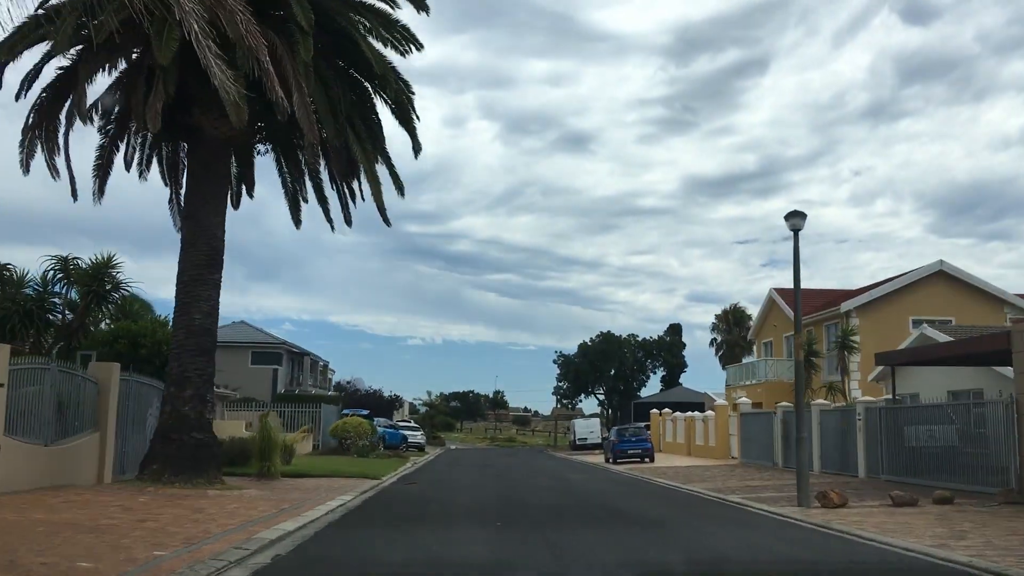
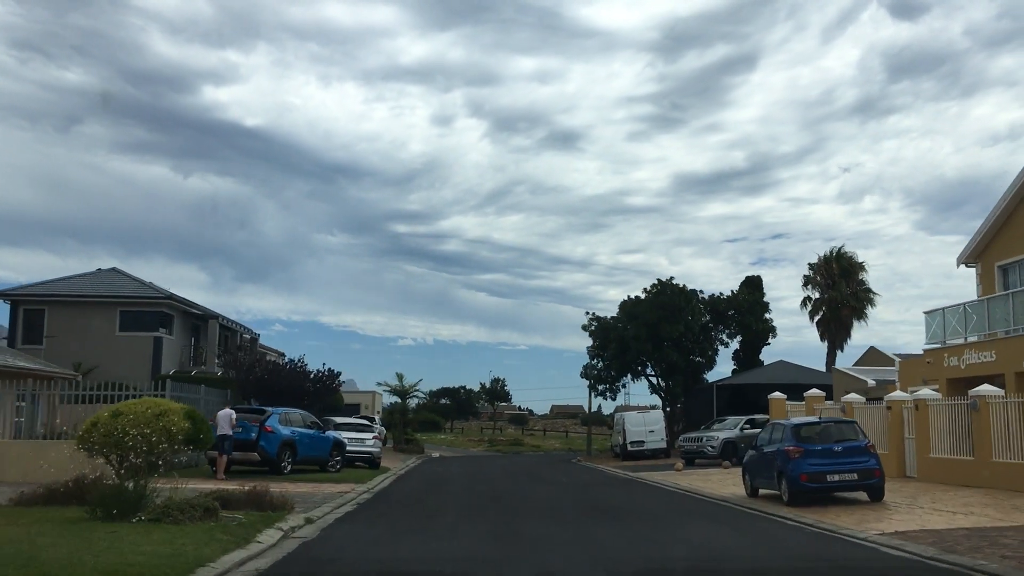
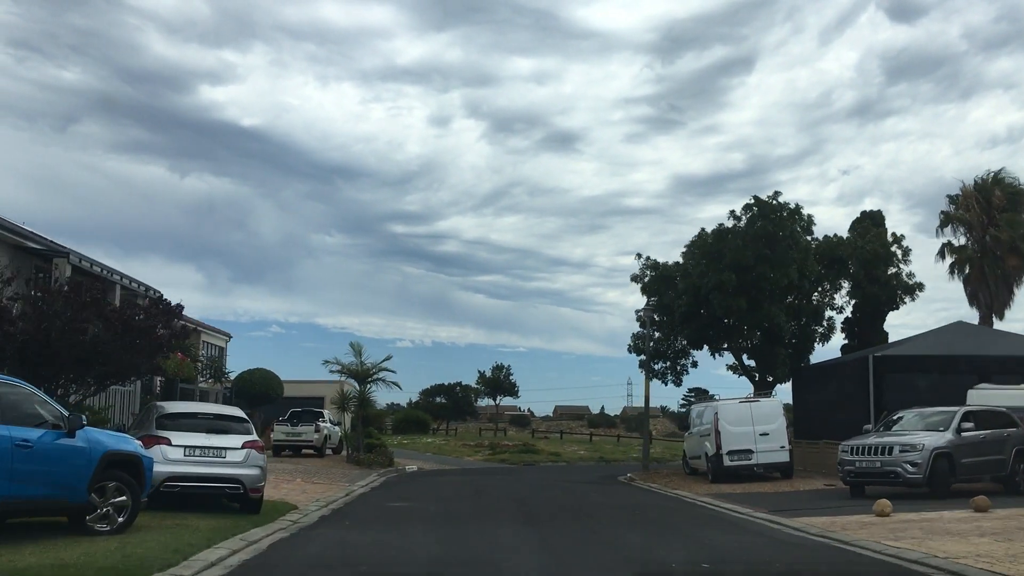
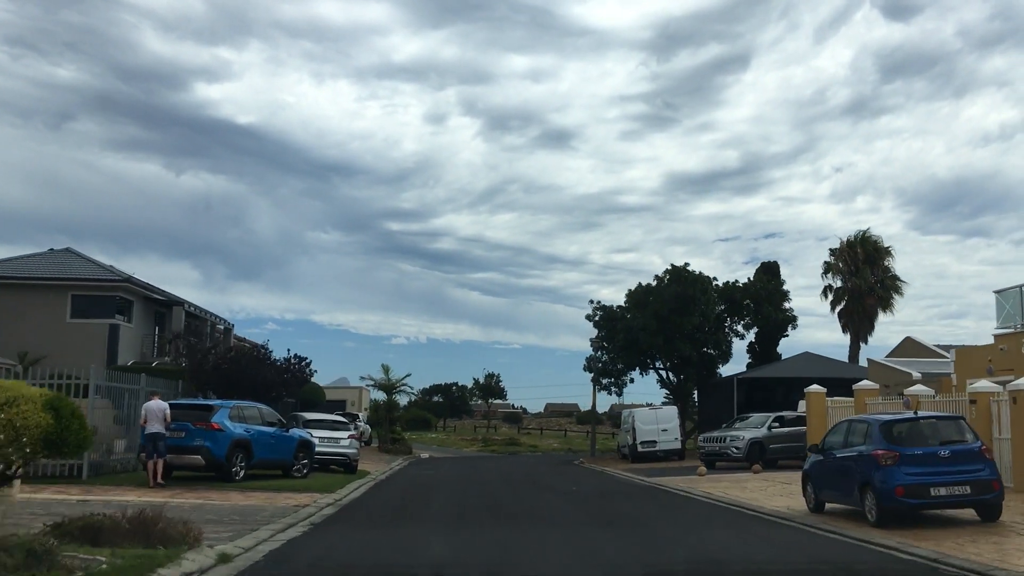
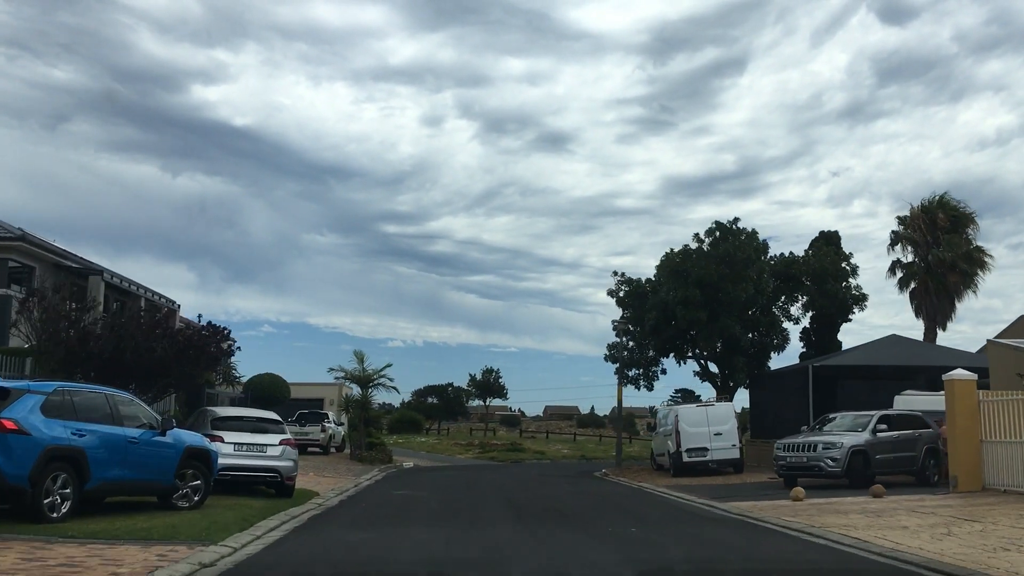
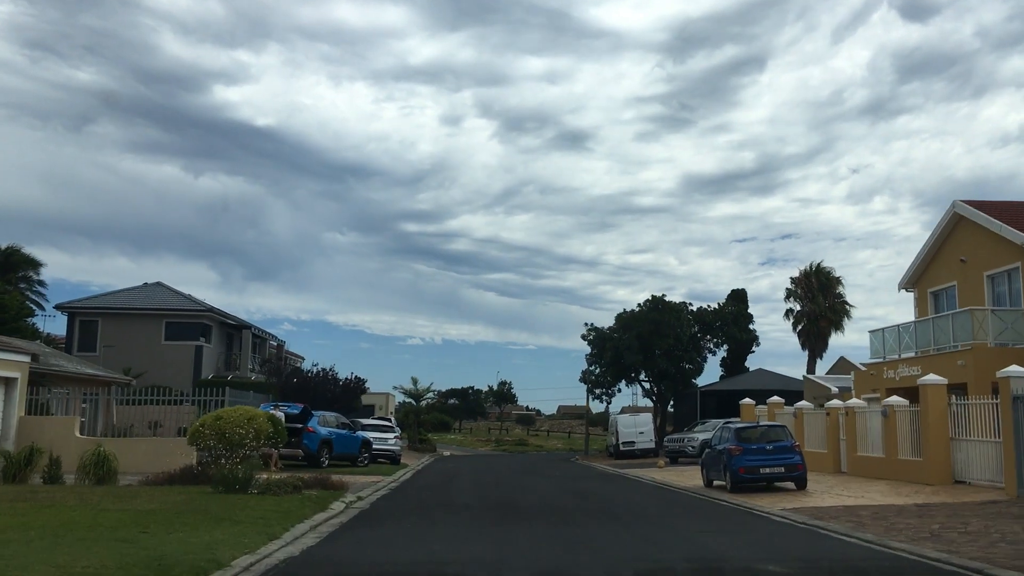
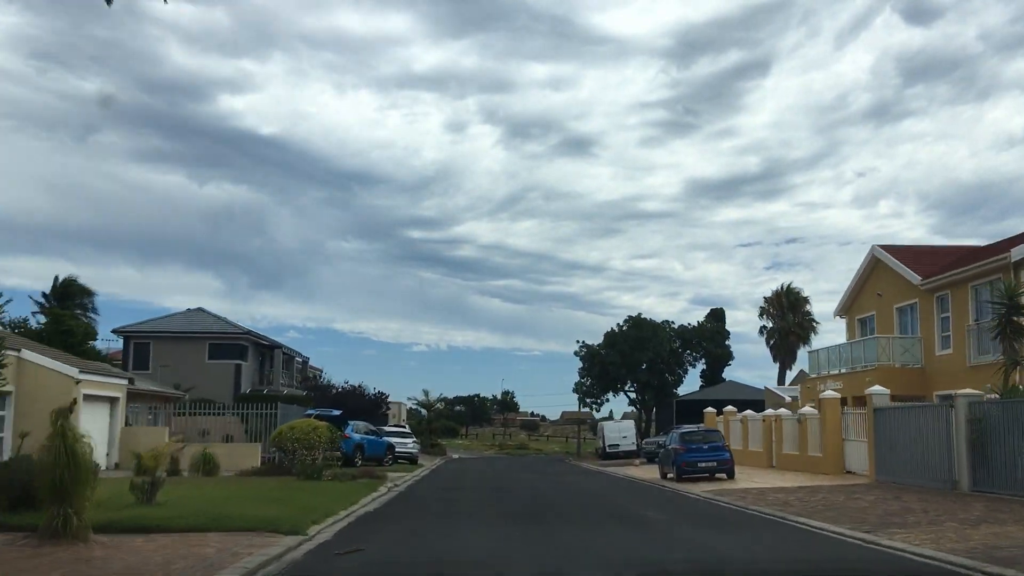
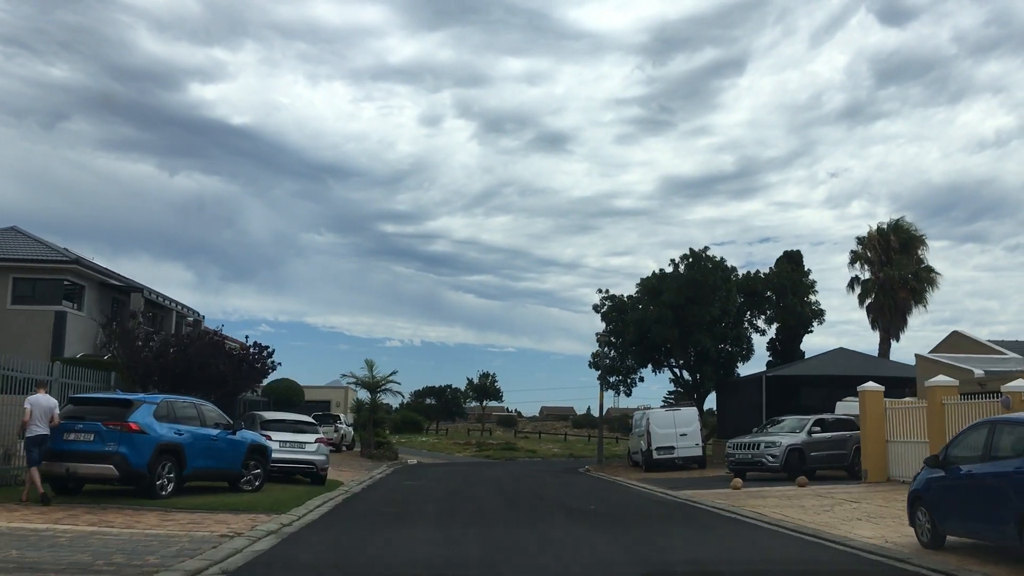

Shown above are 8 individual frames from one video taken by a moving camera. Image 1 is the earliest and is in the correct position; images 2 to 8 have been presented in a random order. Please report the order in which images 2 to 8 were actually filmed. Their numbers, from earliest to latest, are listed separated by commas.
7, 6, 2, 4, 8, 5, 3
